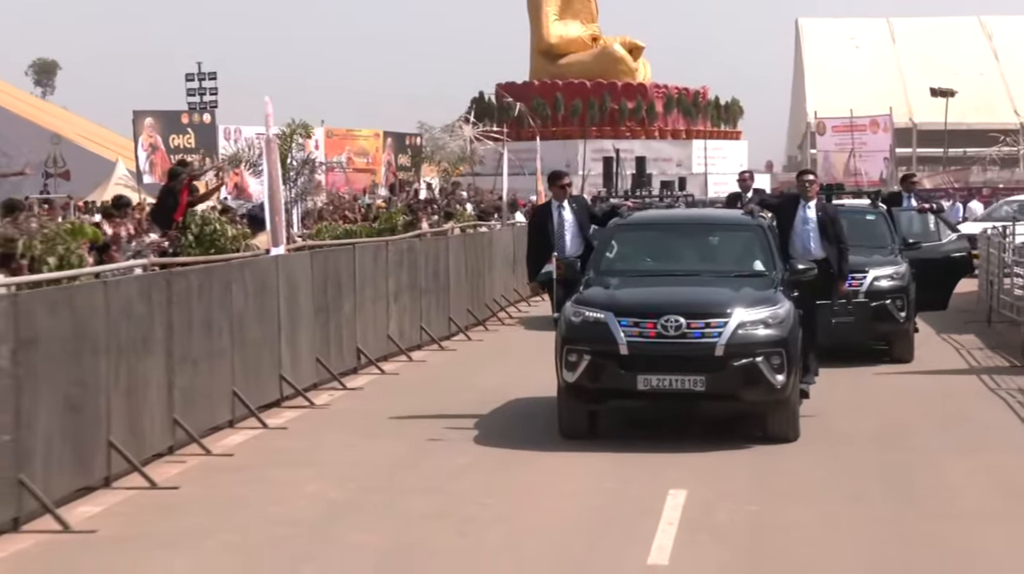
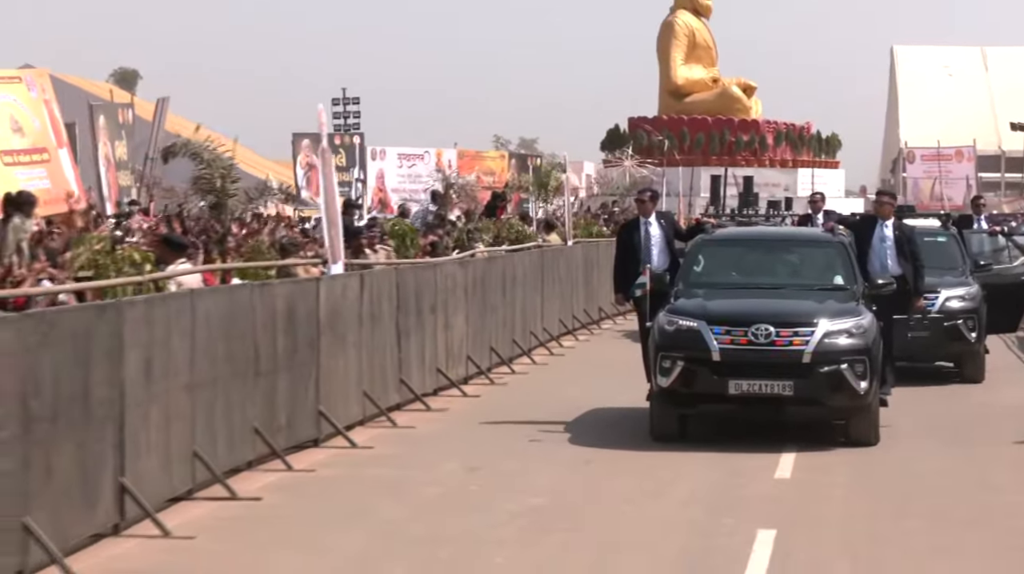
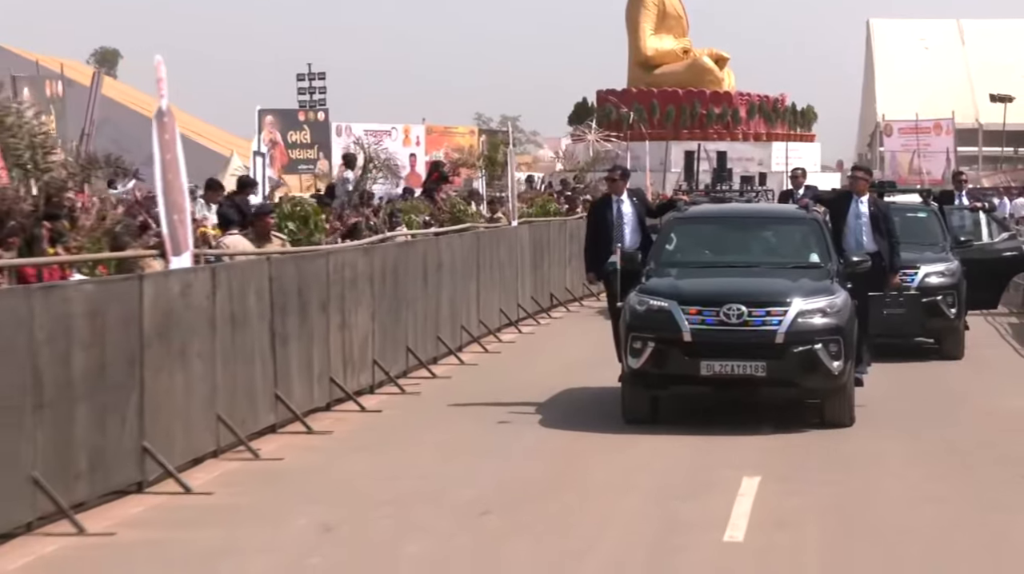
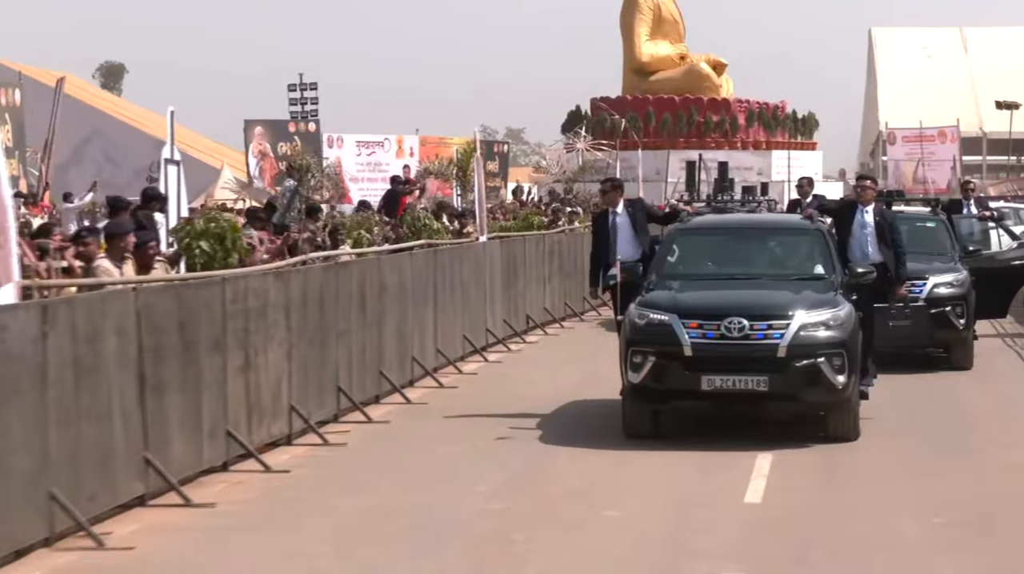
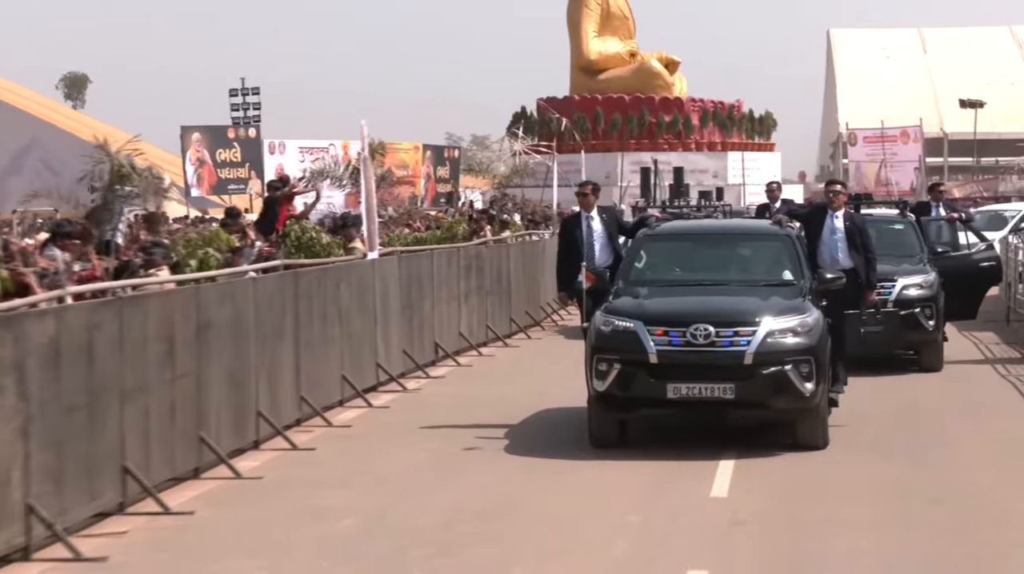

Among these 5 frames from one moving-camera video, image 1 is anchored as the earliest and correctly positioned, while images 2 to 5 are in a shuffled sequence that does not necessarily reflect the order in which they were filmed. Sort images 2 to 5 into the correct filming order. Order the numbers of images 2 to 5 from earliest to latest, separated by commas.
5, 4, 3, 2
